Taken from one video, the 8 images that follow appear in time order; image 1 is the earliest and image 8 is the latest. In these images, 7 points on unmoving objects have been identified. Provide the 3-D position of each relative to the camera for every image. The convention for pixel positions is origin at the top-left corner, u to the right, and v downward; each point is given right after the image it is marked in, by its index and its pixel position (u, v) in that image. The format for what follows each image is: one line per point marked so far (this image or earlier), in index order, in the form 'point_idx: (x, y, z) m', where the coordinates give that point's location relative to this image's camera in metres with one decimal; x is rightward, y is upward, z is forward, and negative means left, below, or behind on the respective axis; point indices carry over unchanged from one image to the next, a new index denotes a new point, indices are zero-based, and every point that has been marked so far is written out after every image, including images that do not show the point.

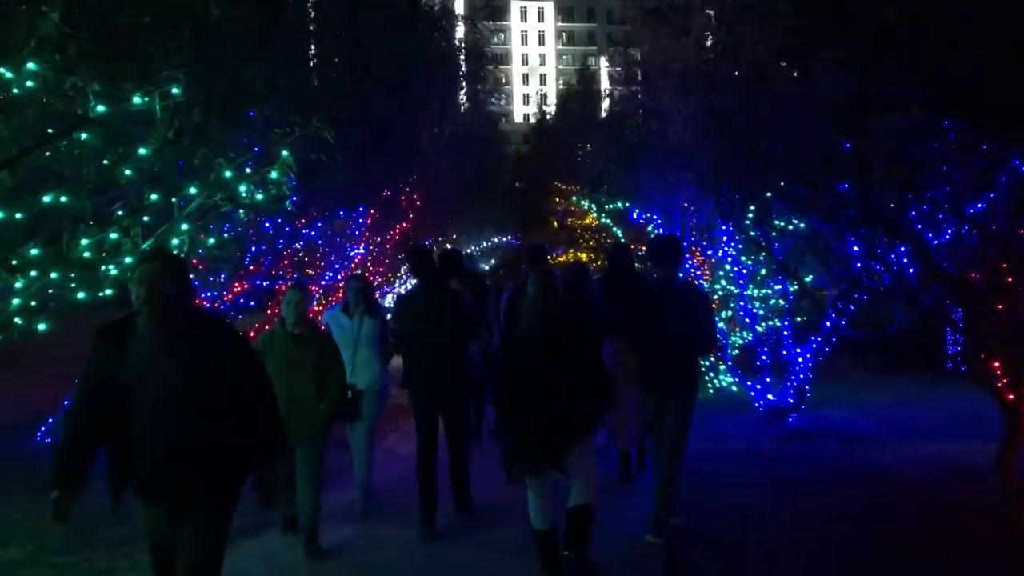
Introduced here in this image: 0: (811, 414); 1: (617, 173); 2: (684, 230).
0: (+4.4, -1.8, +13.6) m
1: (+2.1, +2.3, +18.7) m
2: (+2.9, +1.0, +15.9) m
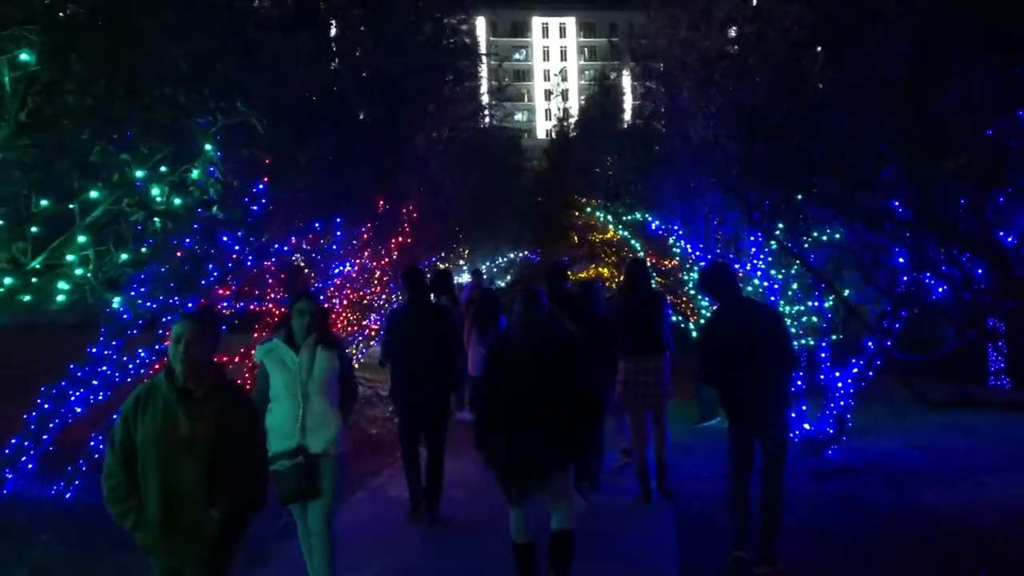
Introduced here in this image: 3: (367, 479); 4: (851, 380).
0: (+4.5, -2.0, +12.2) m
1: (+2.3, +2.0, +17.5) m
2: (+3.0, +0.8, +14.6) m
3: (-1.8, -2.3, +11.7) m
4: (+4.1, -1.1, +11.3) m
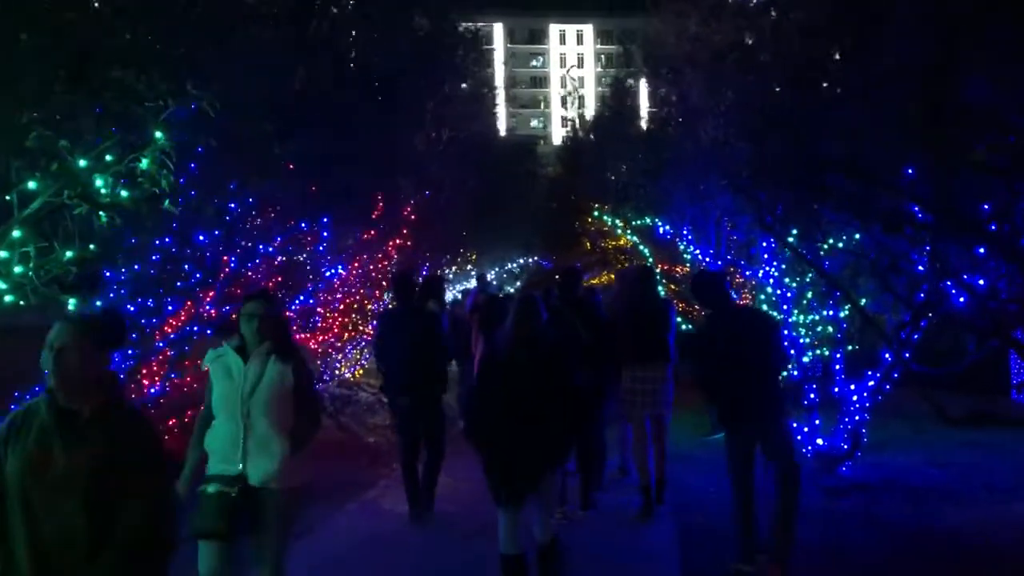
0: (+4.5, -2.2, +11.7) m
1: (+2.4, +1.8, +17.0) m
2: (+3.1, +0.6, +14.1) m
3: (-1.8, -2.4, +11.3) m
4: (+4.1, -1.2, +10.8) m
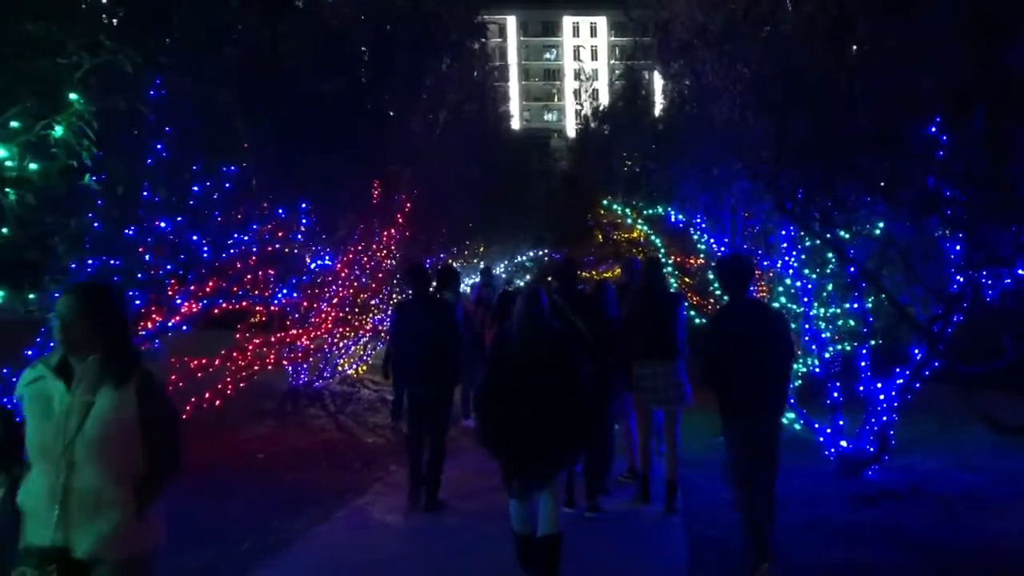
0: (+4.5, -2.1, +10.9) m
1: (+2.5, +2.0, +16.2) m
2: (+3.1, +0.8, +13.4) m
3: (-1.8, -2.3, +10.6) m
4: (+4.1, -1.1, +10.0) m
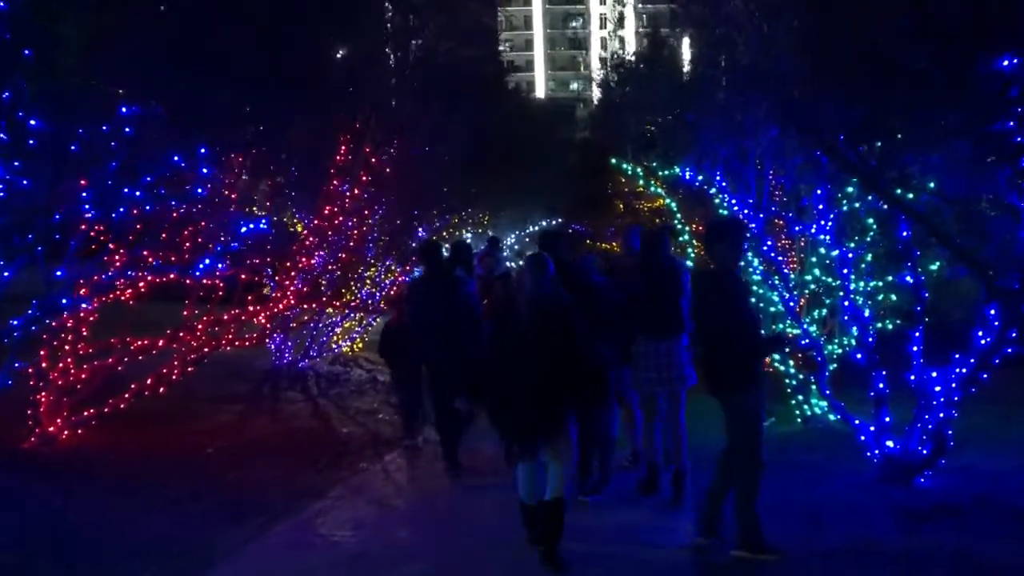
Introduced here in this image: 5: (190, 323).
0: (+4.3, -1.7, +9.2) m
1: (+2.5, +2.4, +14.4) m
2: (+3.0, +1.1, +11.6) m
3: (-2.0, -2.0, +9.1) m
4: (+3.9, -0.8, +8.3) m
5: (-3.8, -0.4, +10.9) m
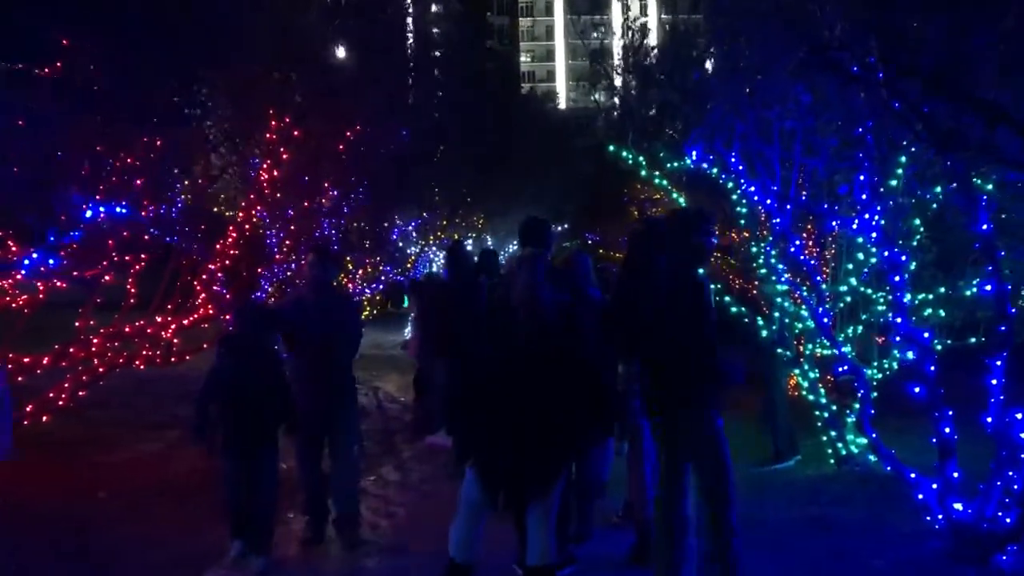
0: (+3.9, -1.8, +7.0) m
1: (+2.3, +2.3, +12.4) m
2: (+2.8, +1.0, +9.5) m
3: (-2.3, -2.1, +7.1) m
4: (+3.5, -0.9, +6.2) m
5: (-4.1, -0.5, +8.9) m
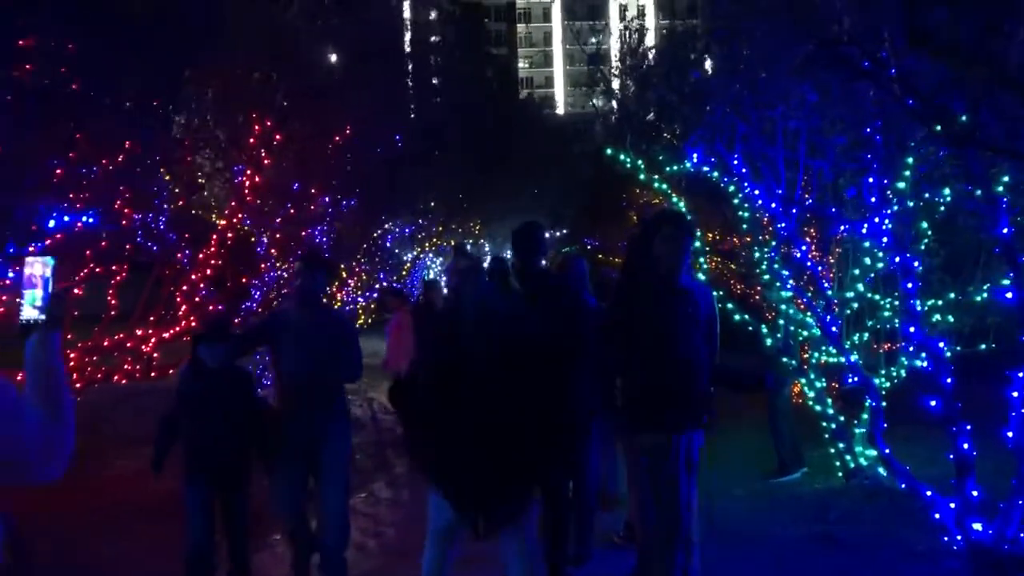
0: (+3.9, -1.9, +6.7) m
1: (+2.2, +2.2, +12.0) m
2: (+2.7, +0.9, +9.2) m
3: (-2.4, -2.1, +6.7) m
4: (+3.5, -1.0, +5.8) m
5: (-4.1, -0.6, +8.6) m
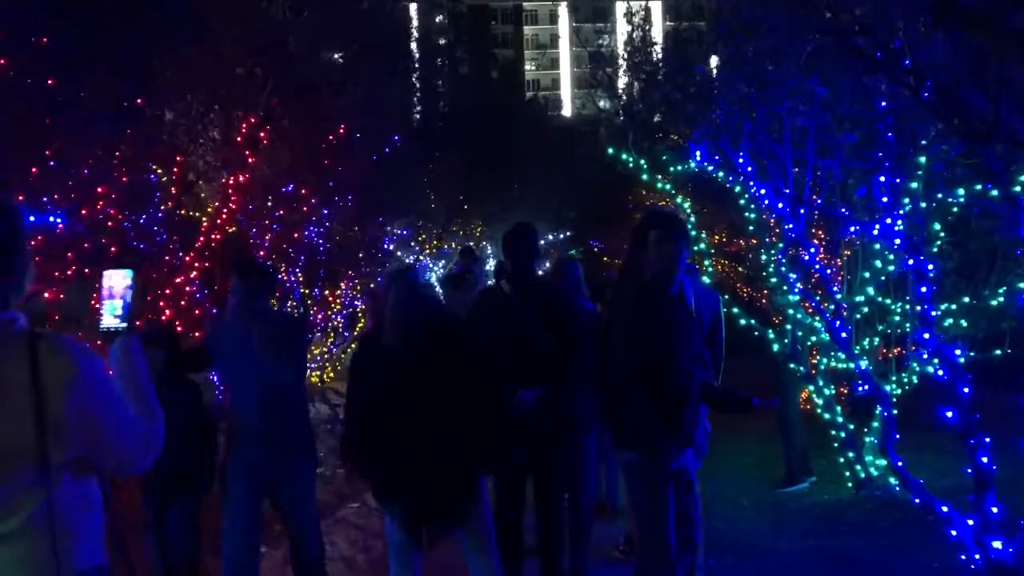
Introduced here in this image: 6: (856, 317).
0: (+3.9, -1.9, +6.3) m
1: (+2.2, +2.1, +11.7) m
2: (+2.7, +0.9, +8.8) m
3: (-2.4, -2.2, +6.4) m
4: (+3.4, -1.0, +5.5) m
5: (-4.2, -0.6, +8.3) m
6: (+3.2, -0.3, +8.8) m
